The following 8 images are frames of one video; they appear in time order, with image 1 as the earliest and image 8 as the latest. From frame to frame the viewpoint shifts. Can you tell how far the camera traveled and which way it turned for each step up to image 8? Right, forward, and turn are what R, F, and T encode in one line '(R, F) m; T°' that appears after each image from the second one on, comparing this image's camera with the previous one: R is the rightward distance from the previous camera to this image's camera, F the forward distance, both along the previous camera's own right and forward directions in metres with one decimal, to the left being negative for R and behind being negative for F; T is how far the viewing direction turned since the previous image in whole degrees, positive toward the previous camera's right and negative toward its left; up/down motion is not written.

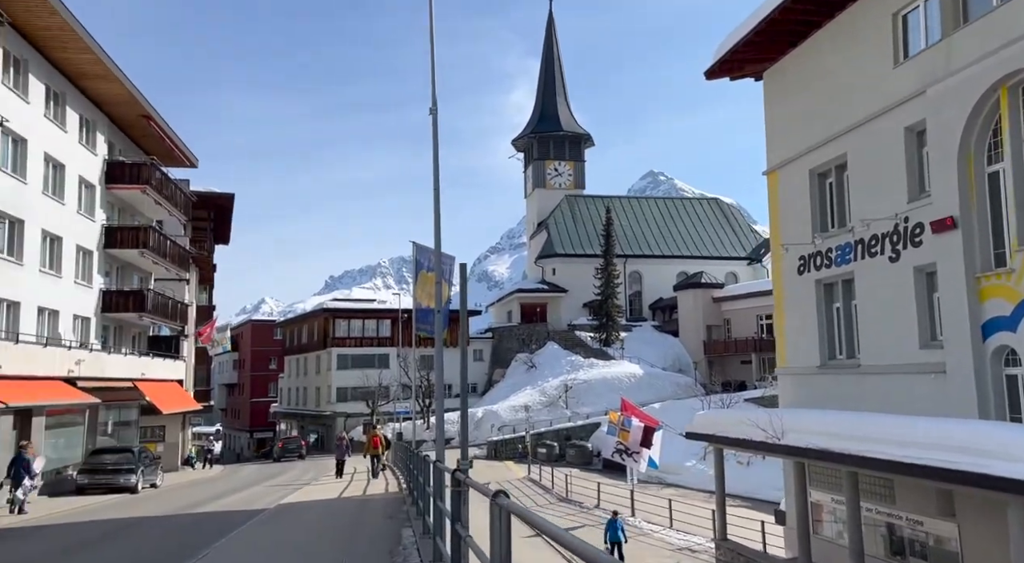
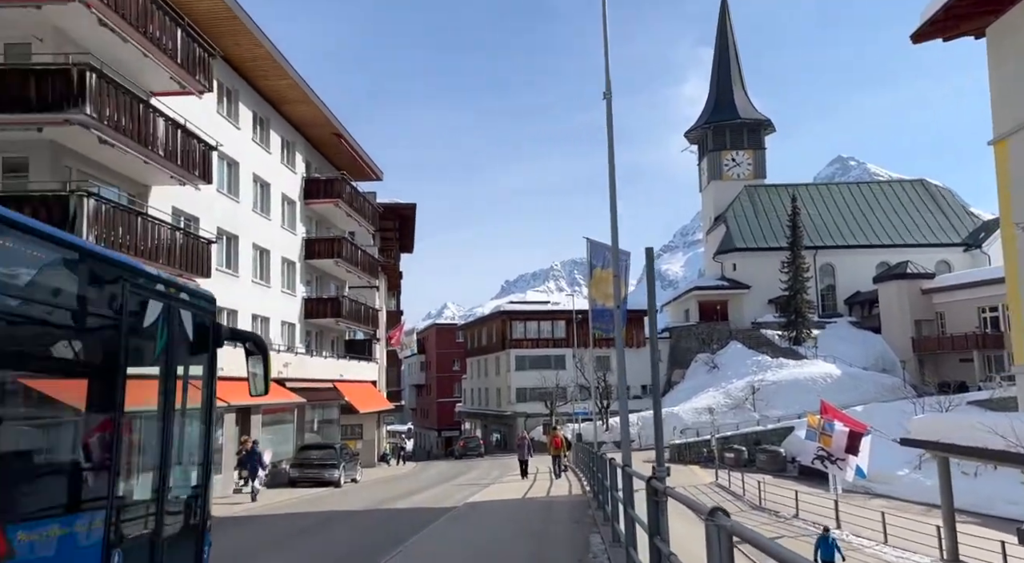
(-0.1, +0.2) m; -11°
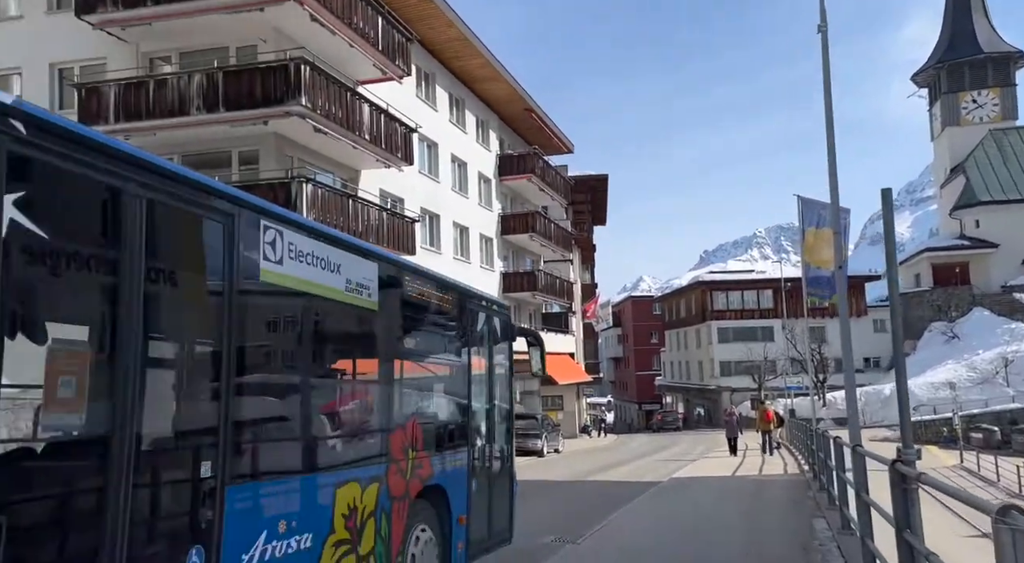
(-0.1, +0.4) m; -13°
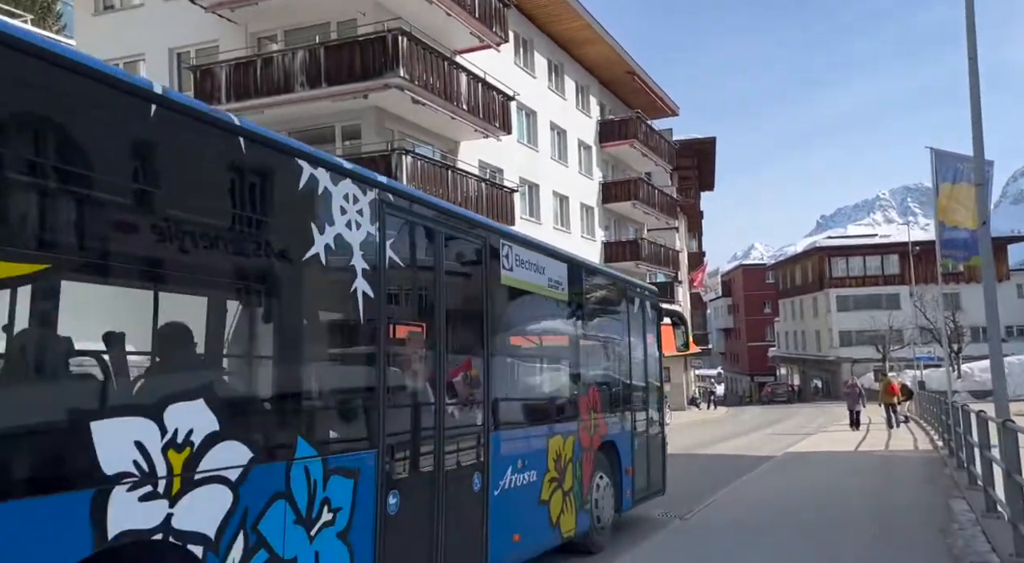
(0.0, +0.5) m; -7°
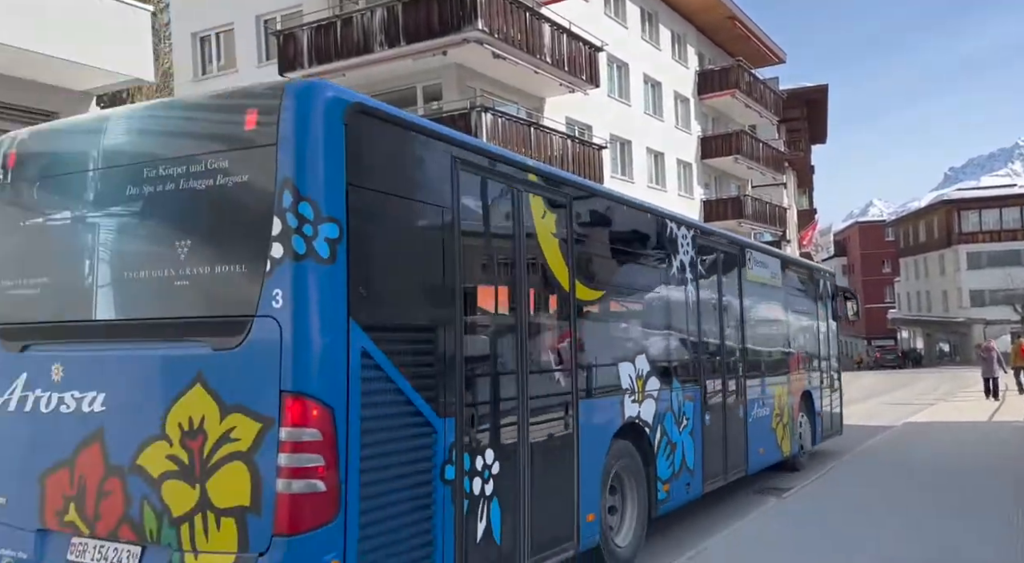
(+0.4, +0.9) m; -7°
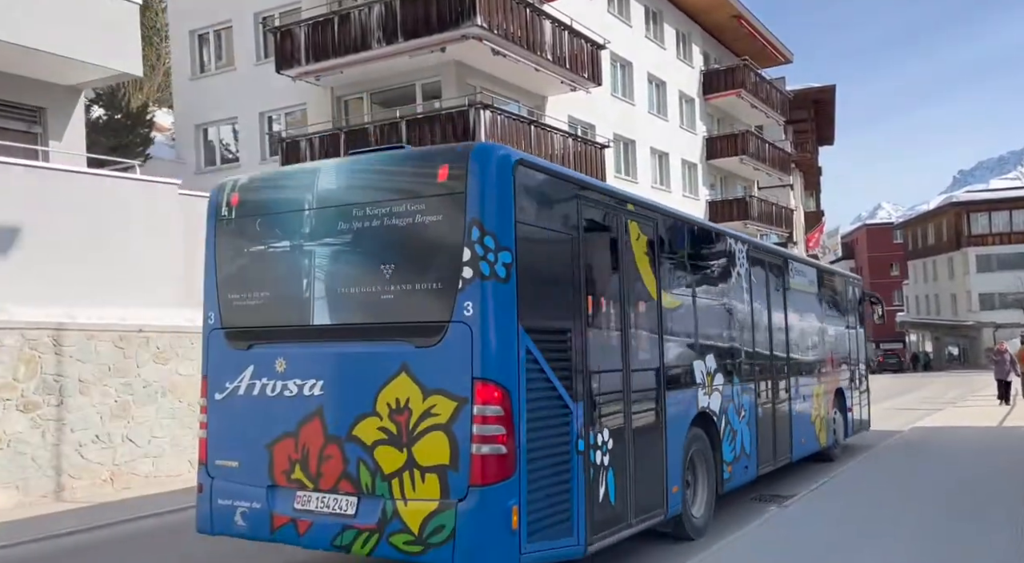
(+0.2, +0.3) m; 0°
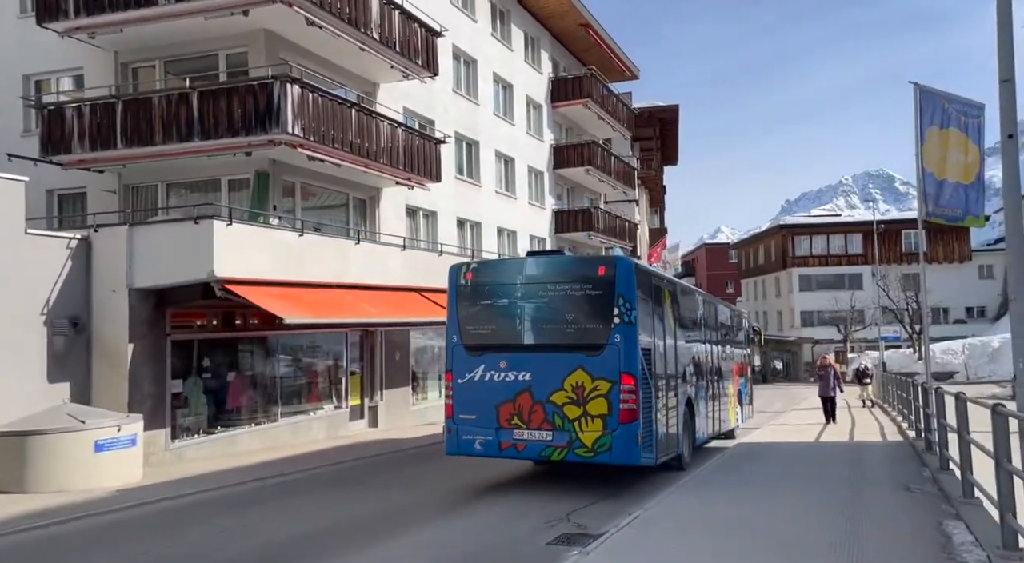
(+0.7, +1.9) m; +10°
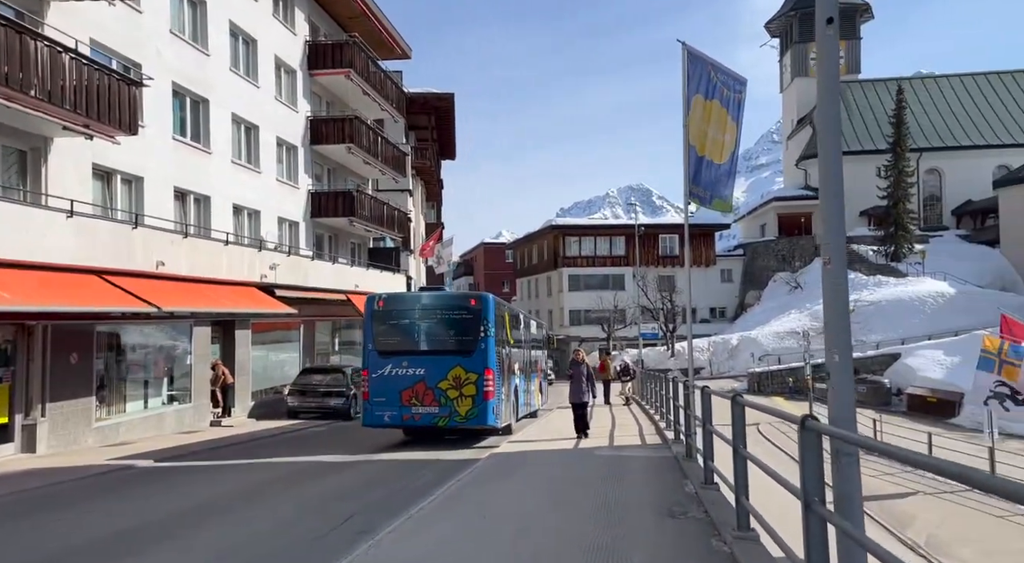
(+1.2, +3.5) m; +14°
